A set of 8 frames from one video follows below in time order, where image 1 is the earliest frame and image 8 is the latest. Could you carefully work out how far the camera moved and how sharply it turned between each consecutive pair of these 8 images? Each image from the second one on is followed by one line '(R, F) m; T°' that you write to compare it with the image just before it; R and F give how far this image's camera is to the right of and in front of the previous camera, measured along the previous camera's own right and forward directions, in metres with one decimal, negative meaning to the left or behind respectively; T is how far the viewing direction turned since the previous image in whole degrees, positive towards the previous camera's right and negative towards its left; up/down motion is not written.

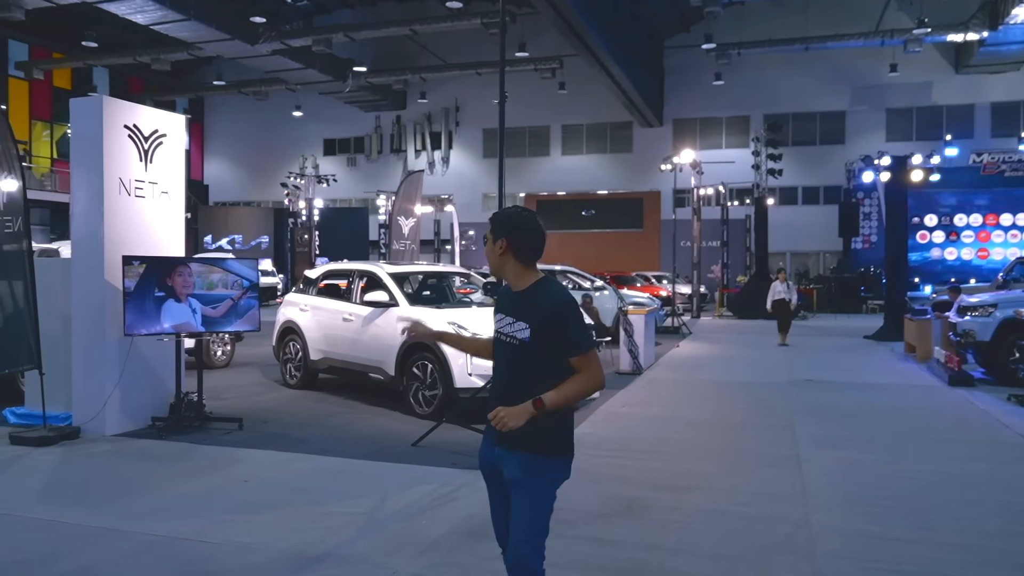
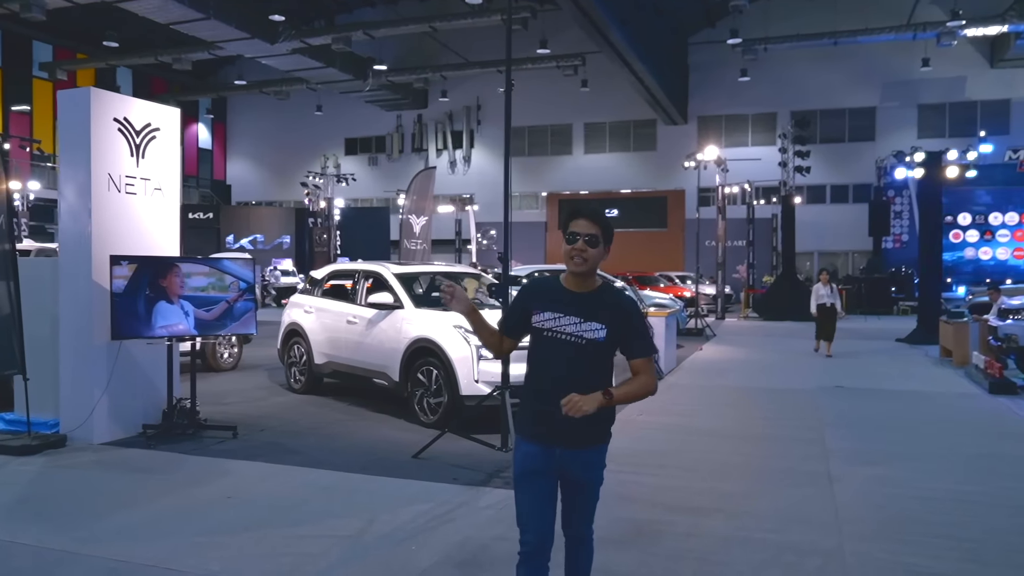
(+0.1, +0.5) m; -2°
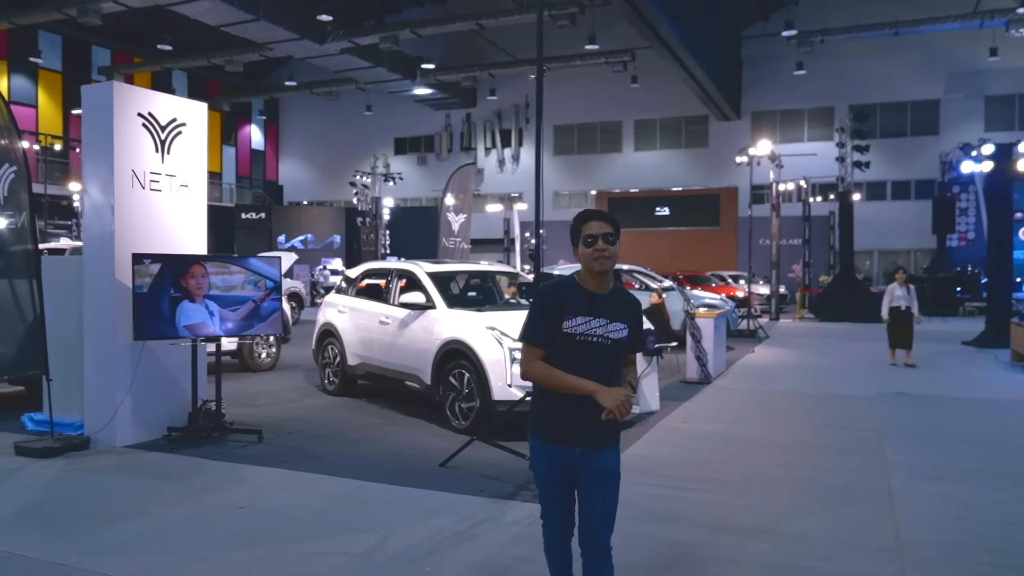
(+0.1, +0.4) m; -4°
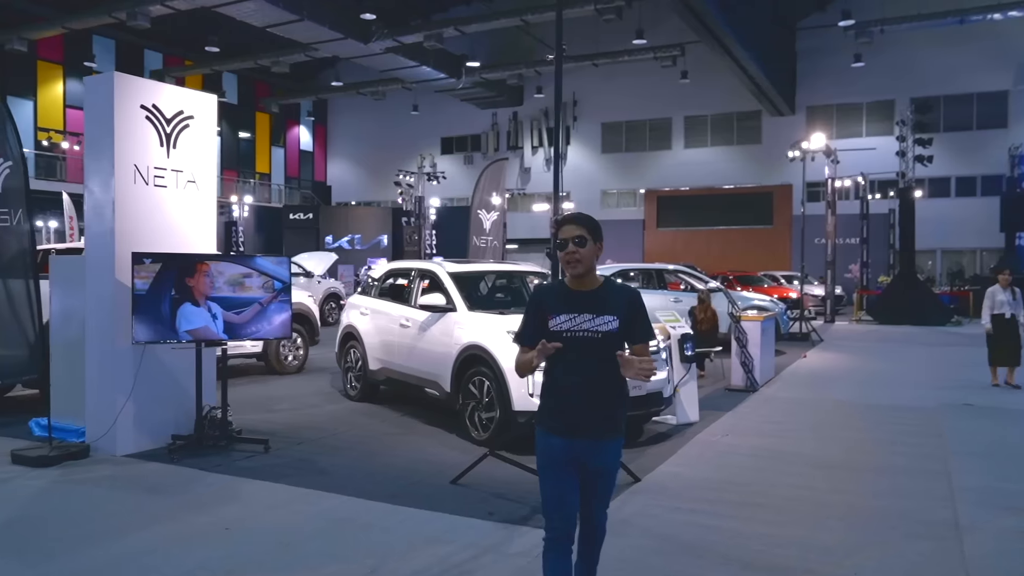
(+0.2, +0.6) m; -4°
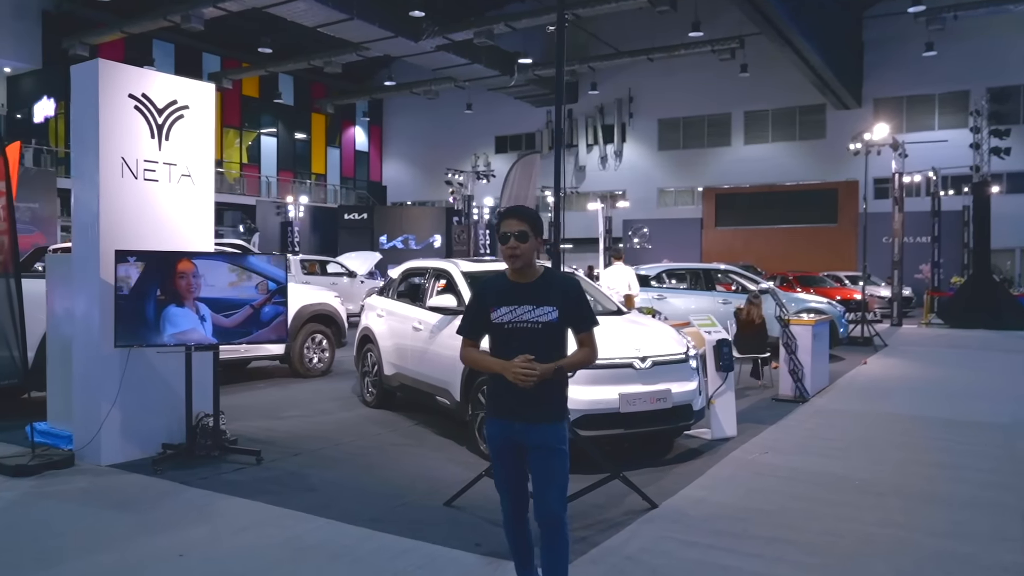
(+0.4, +0.6) m; -4°
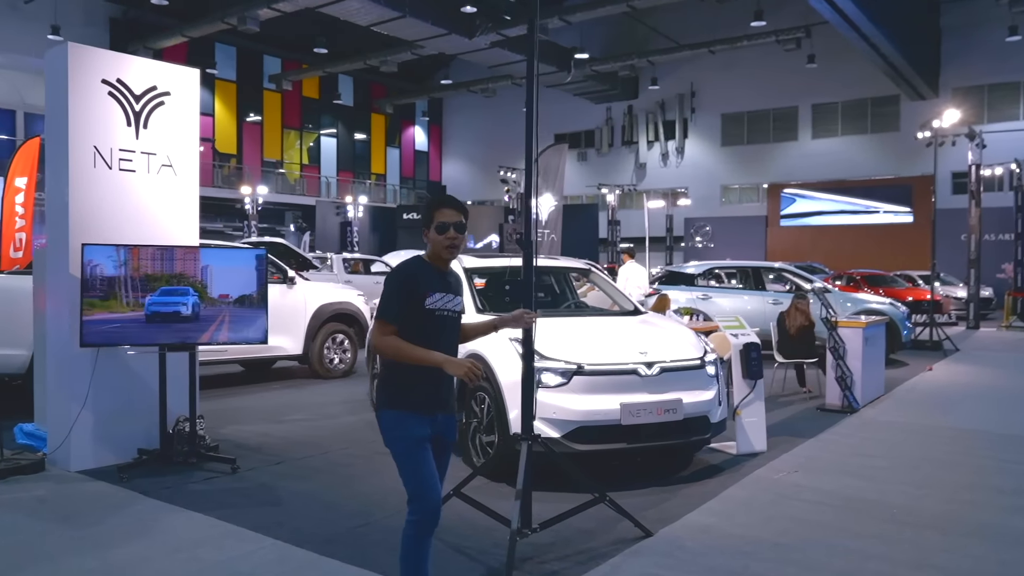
(+0.5, +0.6) m; -5°
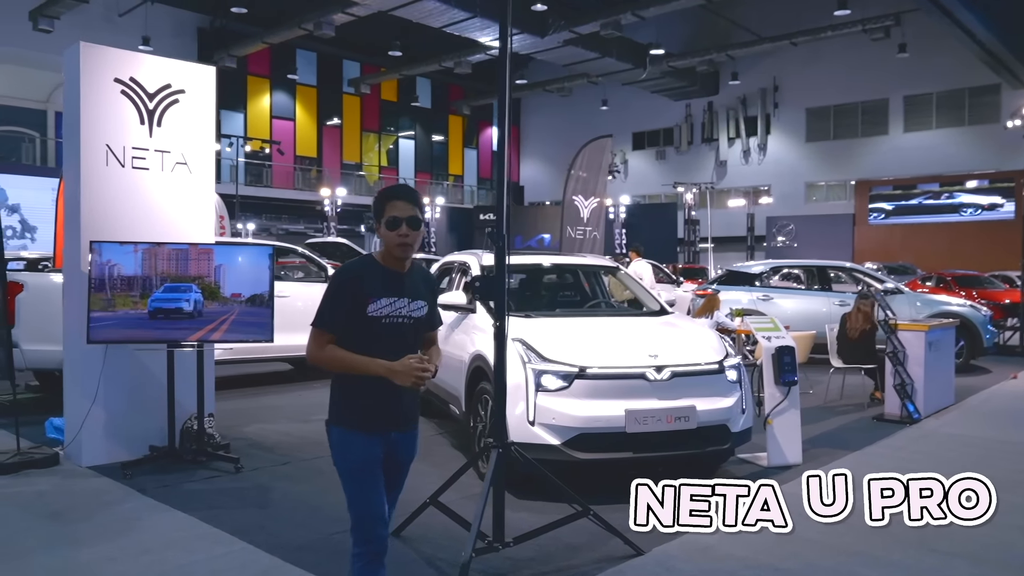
(+0.6, +0.3) m; -6°
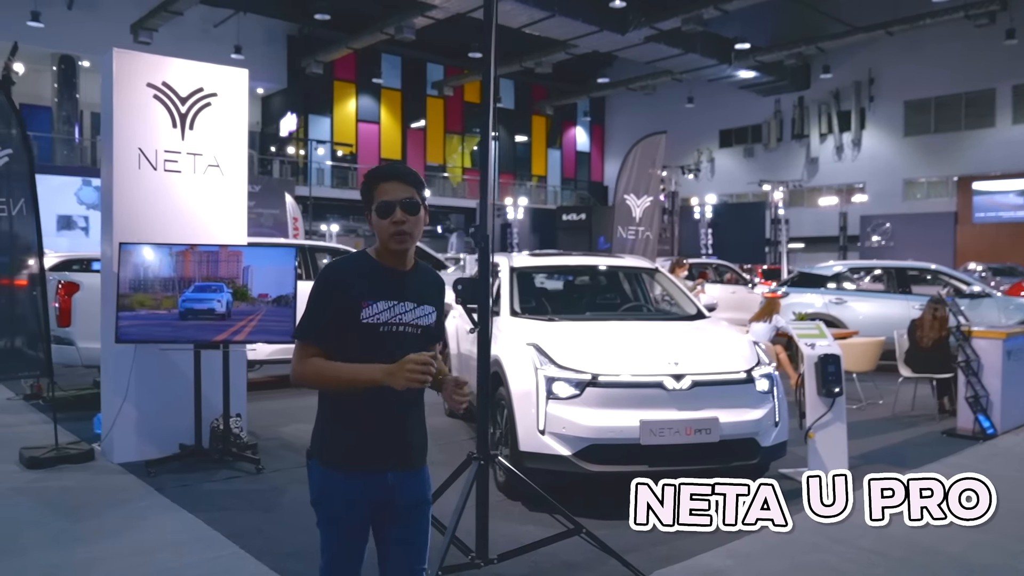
(+0.5, +0.2) m; -6°
